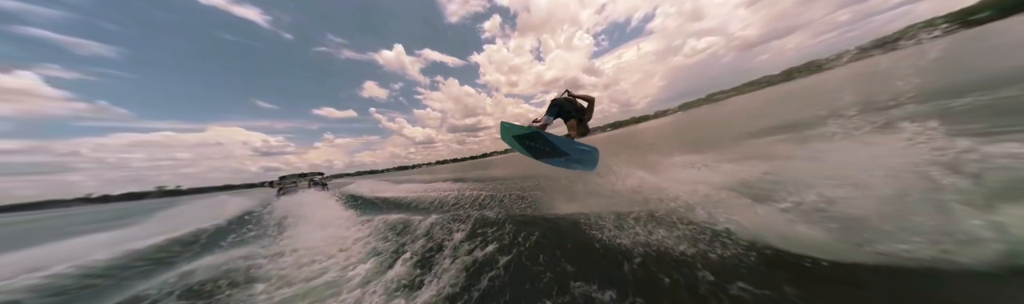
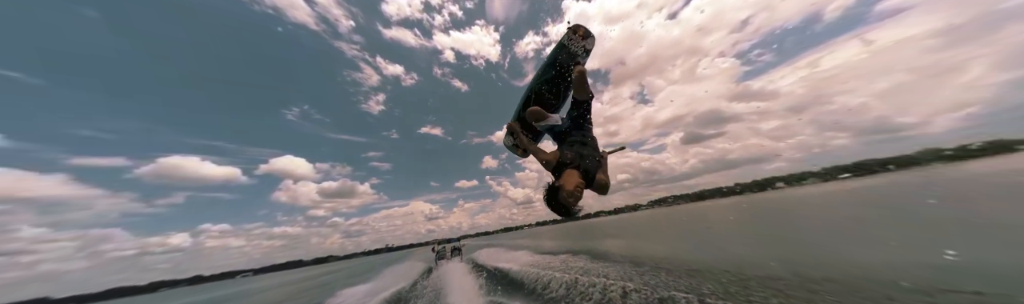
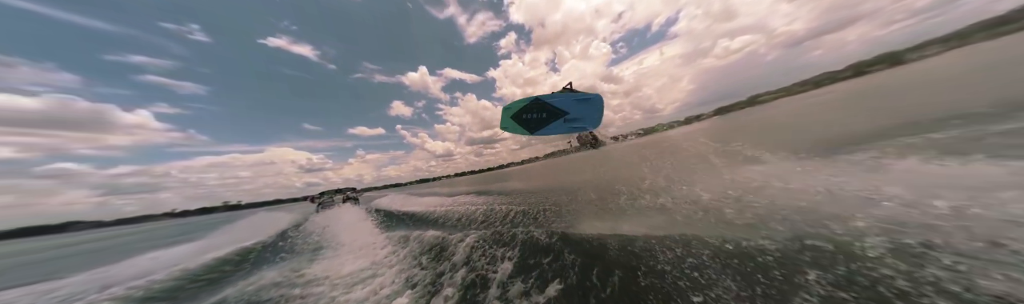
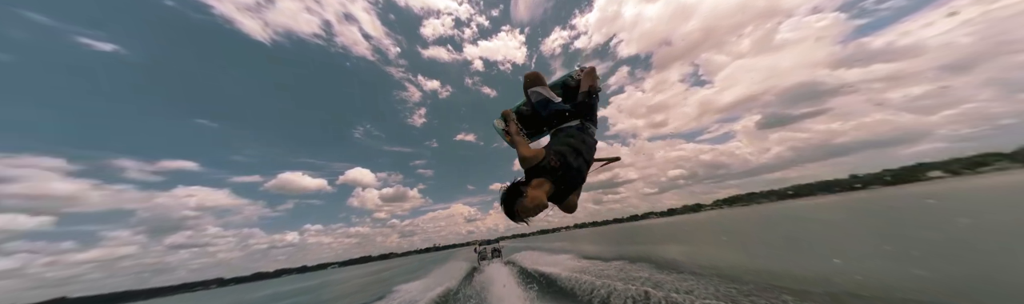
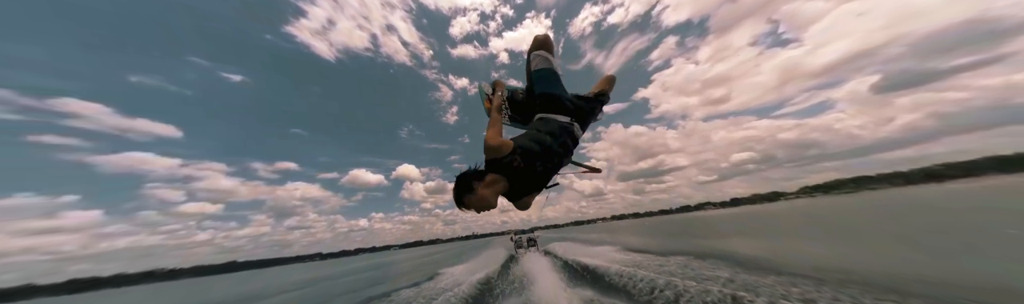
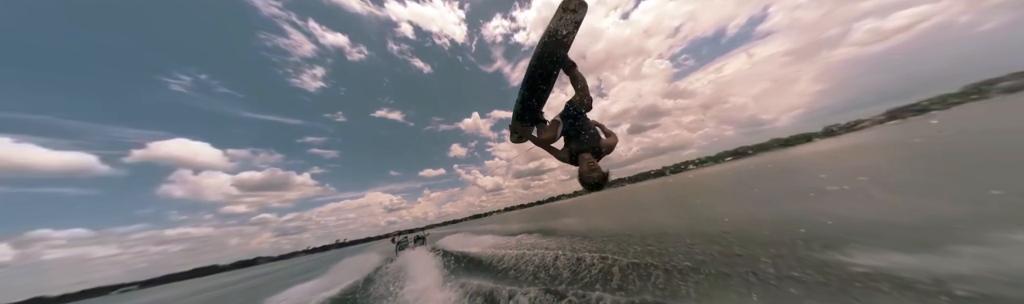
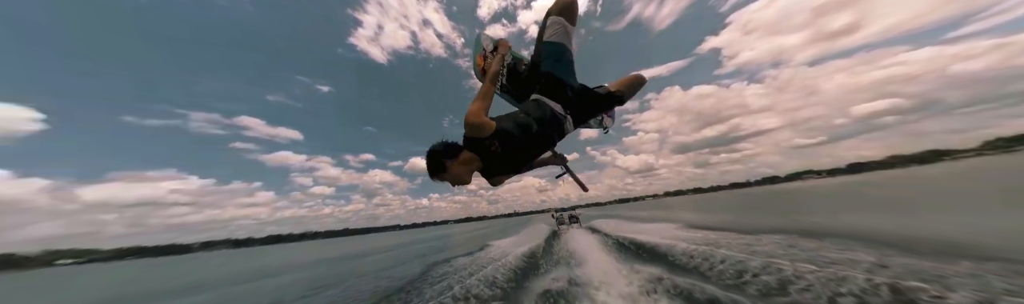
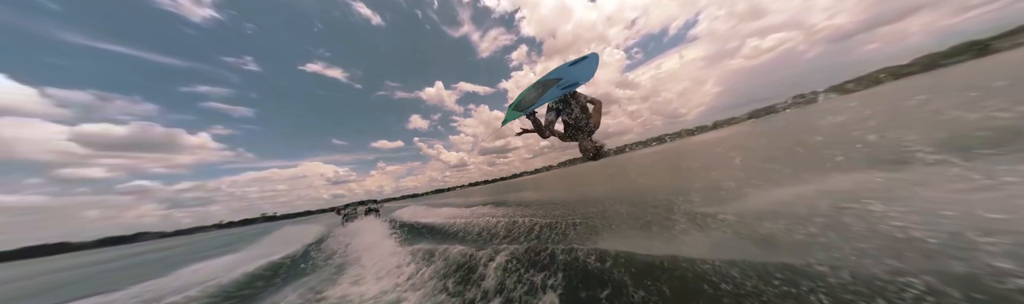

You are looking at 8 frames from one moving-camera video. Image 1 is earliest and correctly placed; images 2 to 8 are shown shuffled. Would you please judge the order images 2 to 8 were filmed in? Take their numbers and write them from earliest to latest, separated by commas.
3, 8, 6, 2, 4, 5, 7
